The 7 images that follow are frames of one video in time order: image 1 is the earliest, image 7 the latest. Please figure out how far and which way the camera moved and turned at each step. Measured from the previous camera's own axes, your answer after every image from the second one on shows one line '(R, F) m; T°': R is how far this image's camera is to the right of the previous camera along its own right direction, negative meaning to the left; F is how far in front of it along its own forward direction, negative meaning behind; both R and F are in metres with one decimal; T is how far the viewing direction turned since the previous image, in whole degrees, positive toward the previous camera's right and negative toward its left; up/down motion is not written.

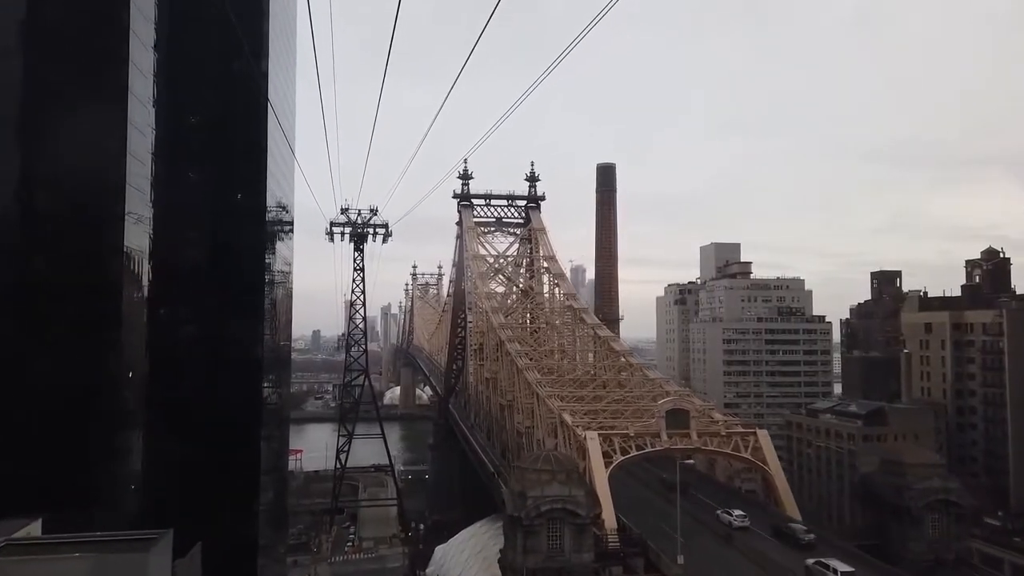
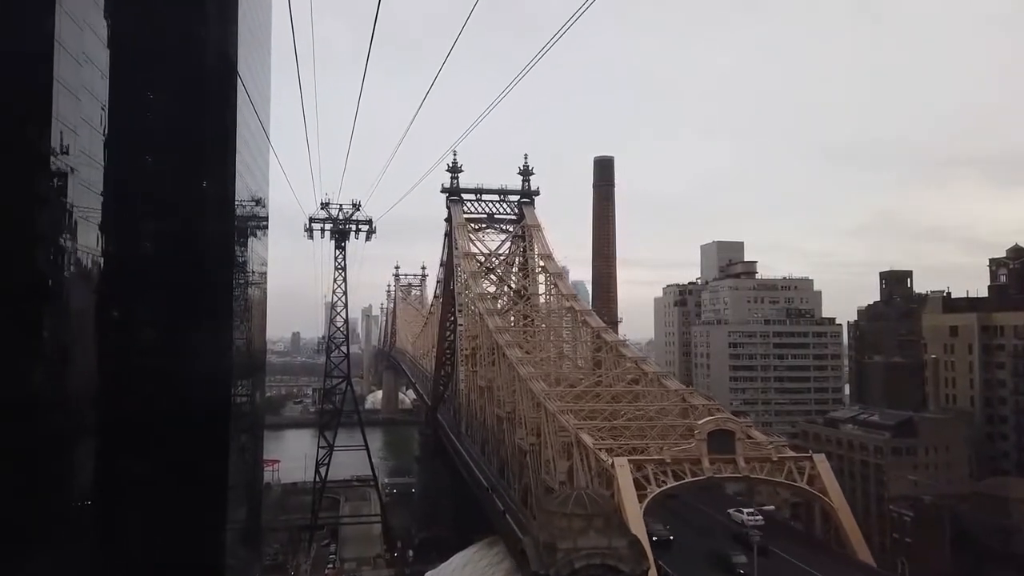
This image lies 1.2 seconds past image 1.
(-0.5, +1.9) m; +2°
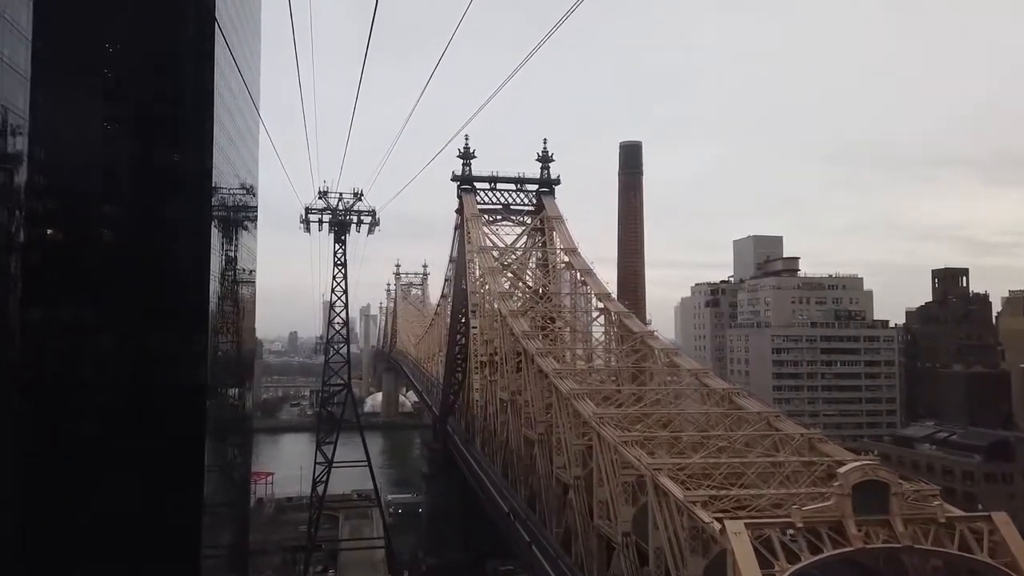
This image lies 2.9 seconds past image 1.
(-0.8, +2.7) m; 0°
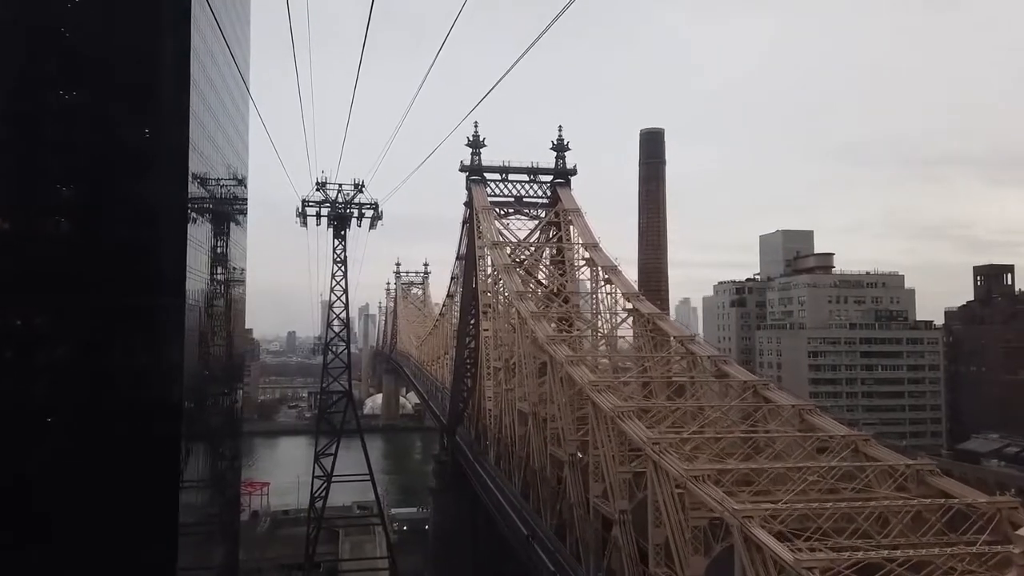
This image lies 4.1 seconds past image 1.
(-0.5, +1.9) m; 0°
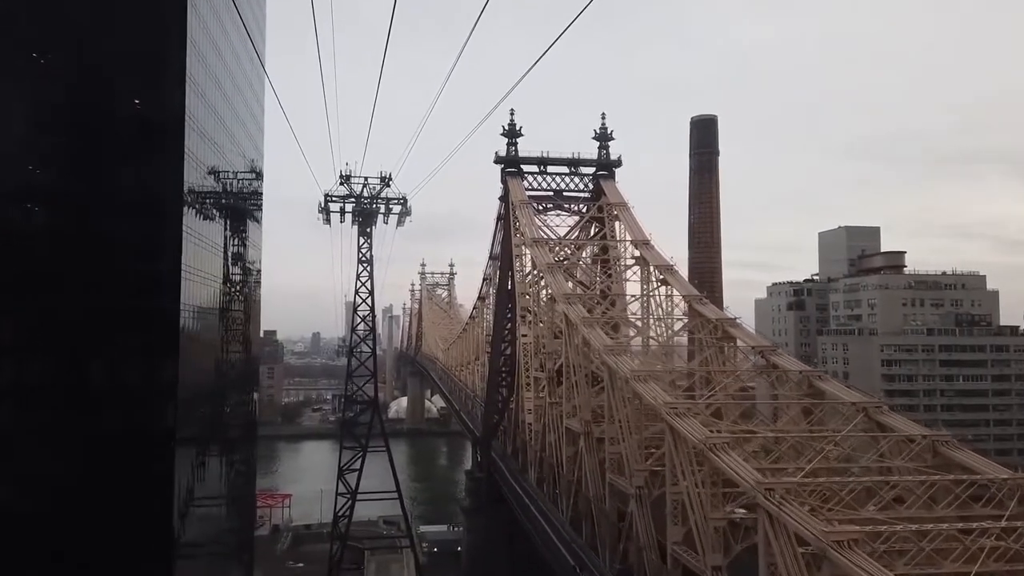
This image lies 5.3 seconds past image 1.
(-0.5, +1.9) m; -2°
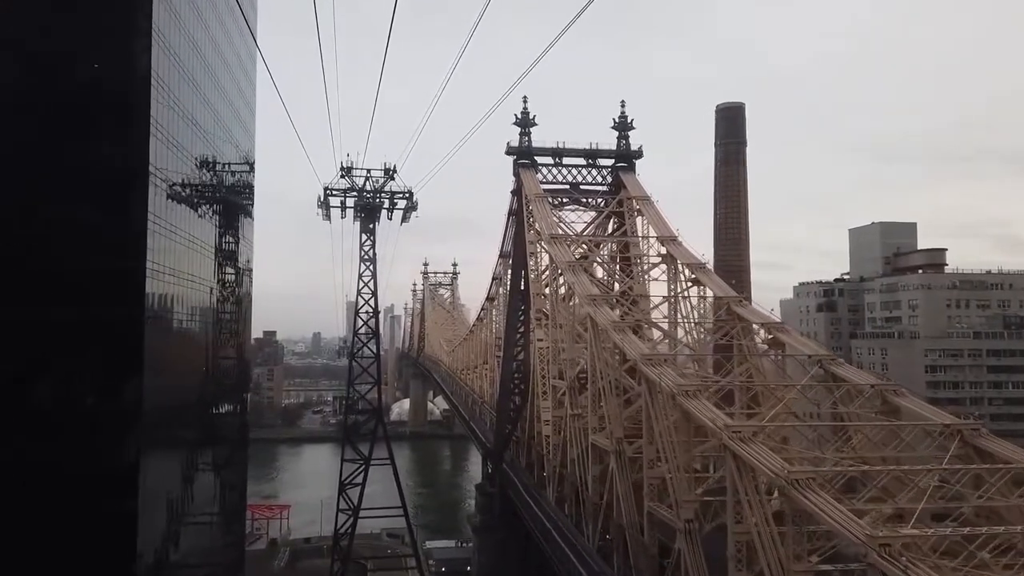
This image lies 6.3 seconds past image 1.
(-0.4, +1.5) m; 0°
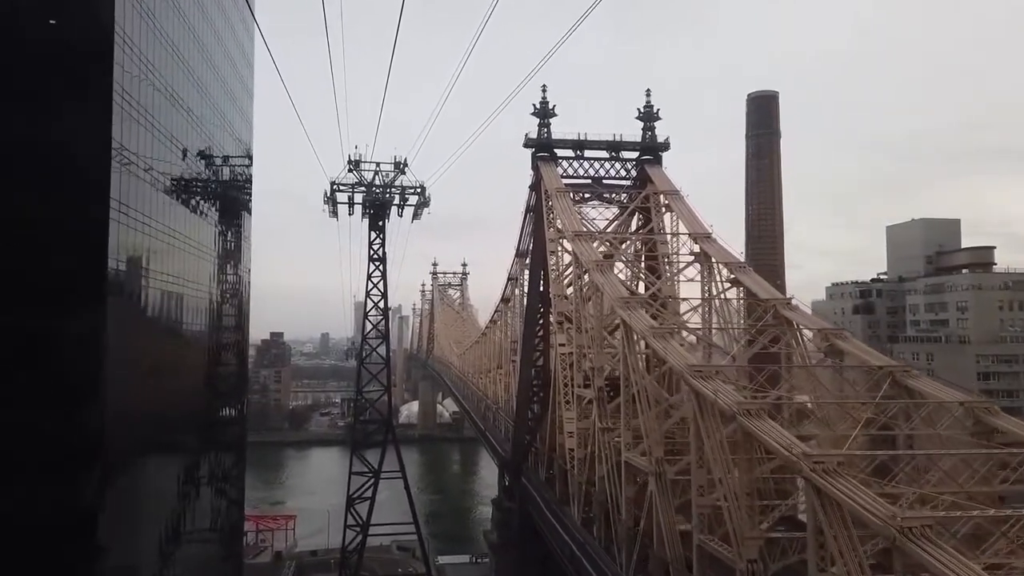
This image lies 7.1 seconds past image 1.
(-0.3, +1.2) m; -1°
